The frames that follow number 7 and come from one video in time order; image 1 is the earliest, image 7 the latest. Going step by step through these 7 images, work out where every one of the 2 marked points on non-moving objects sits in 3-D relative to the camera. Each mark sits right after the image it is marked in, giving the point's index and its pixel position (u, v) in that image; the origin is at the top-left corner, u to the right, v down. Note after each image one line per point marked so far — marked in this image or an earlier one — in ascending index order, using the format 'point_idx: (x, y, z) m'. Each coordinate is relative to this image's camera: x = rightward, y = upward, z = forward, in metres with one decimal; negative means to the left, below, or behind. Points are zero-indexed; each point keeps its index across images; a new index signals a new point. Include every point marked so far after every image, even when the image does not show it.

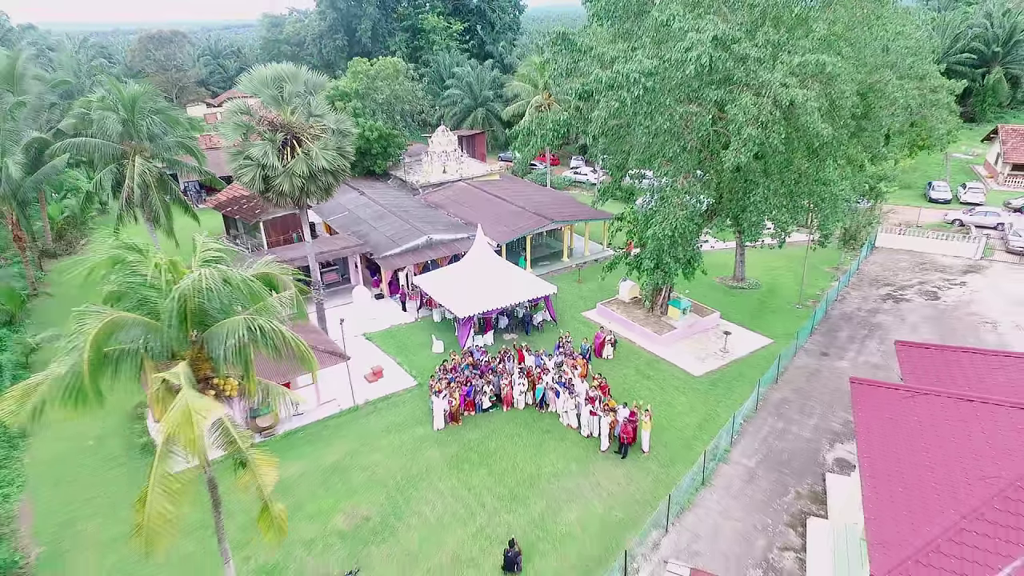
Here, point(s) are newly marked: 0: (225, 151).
0: (-8.1, +3.9, +17.5) m
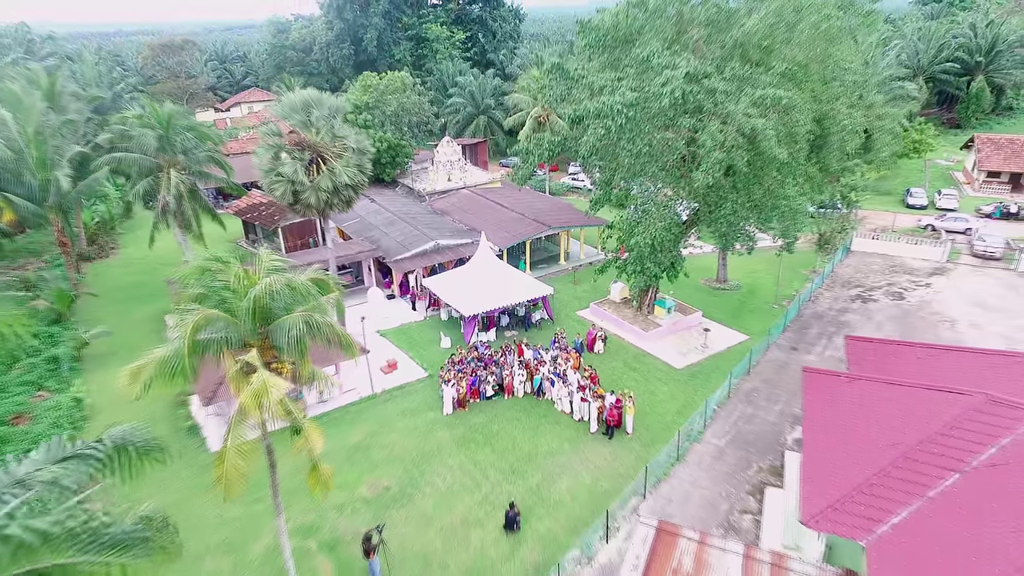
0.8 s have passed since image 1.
0: (-8.1, +3.9, +19.6) m
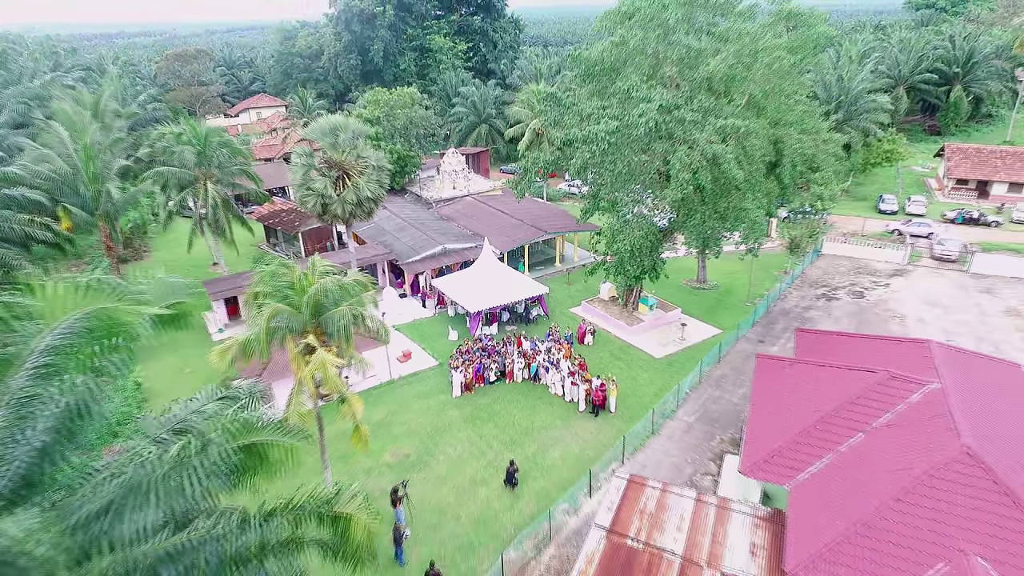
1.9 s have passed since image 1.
0: (-8.1, +3.9, +22.5) m
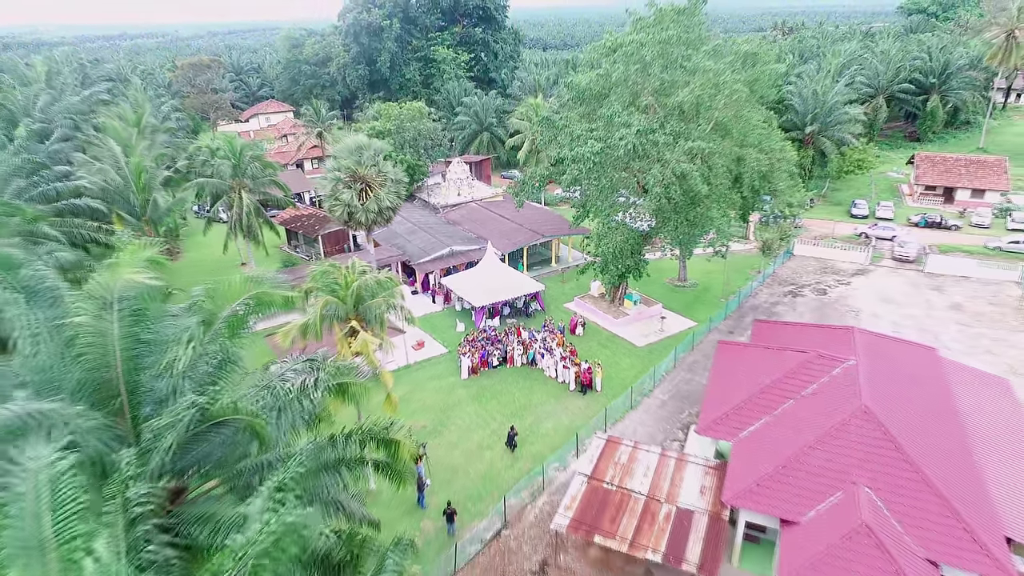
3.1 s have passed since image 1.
0: (-8.1, +4.0, +25.9) m
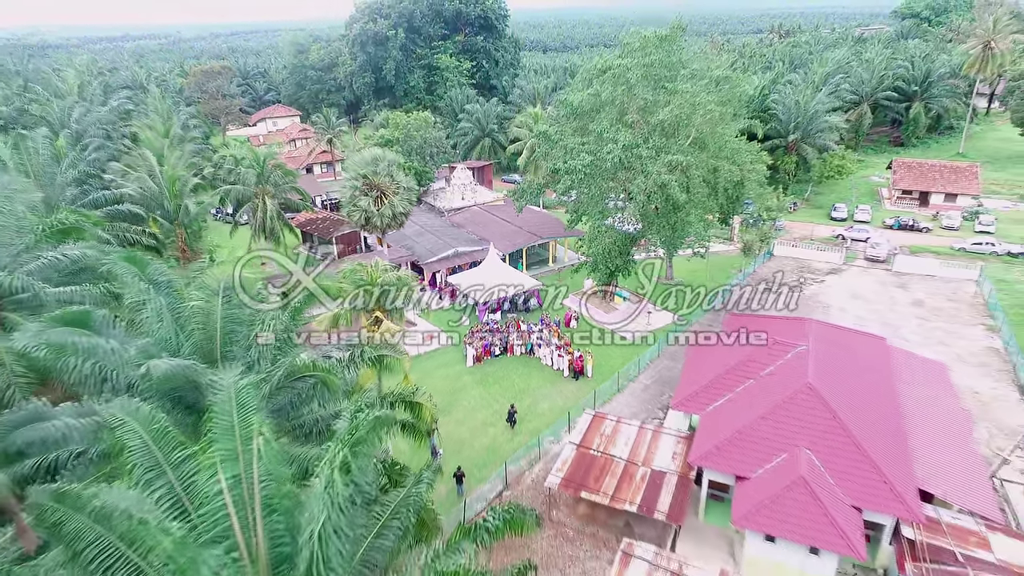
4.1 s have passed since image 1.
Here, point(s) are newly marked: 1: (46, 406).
0: (-8.1, +4.1, +28.7) m
1: (-7.8, -2.0, +10.3) m
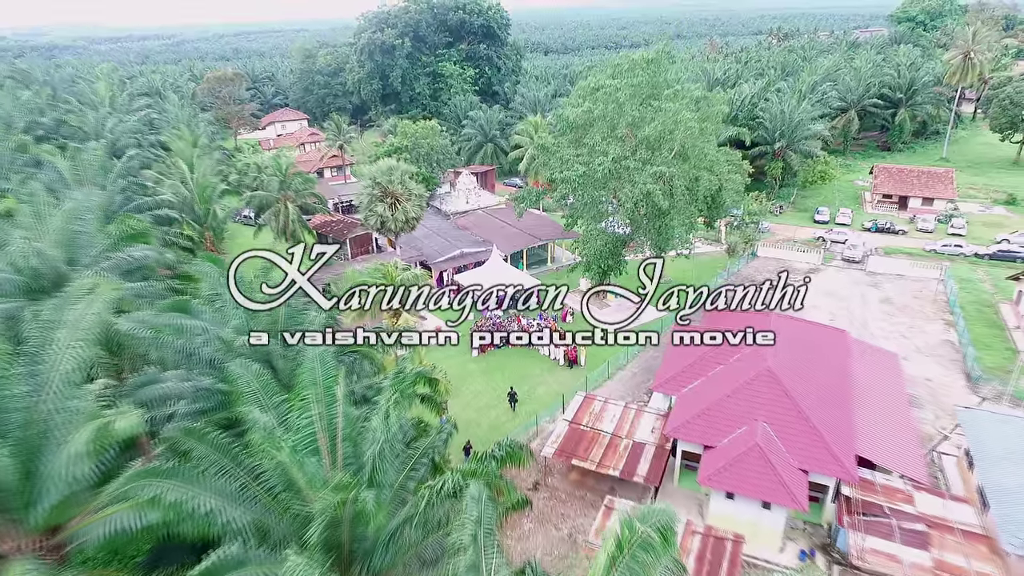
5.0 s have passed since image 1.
0: (-8.0, +4.3, +31.7) m
1: (-7.8, -1.9, +13.2) m
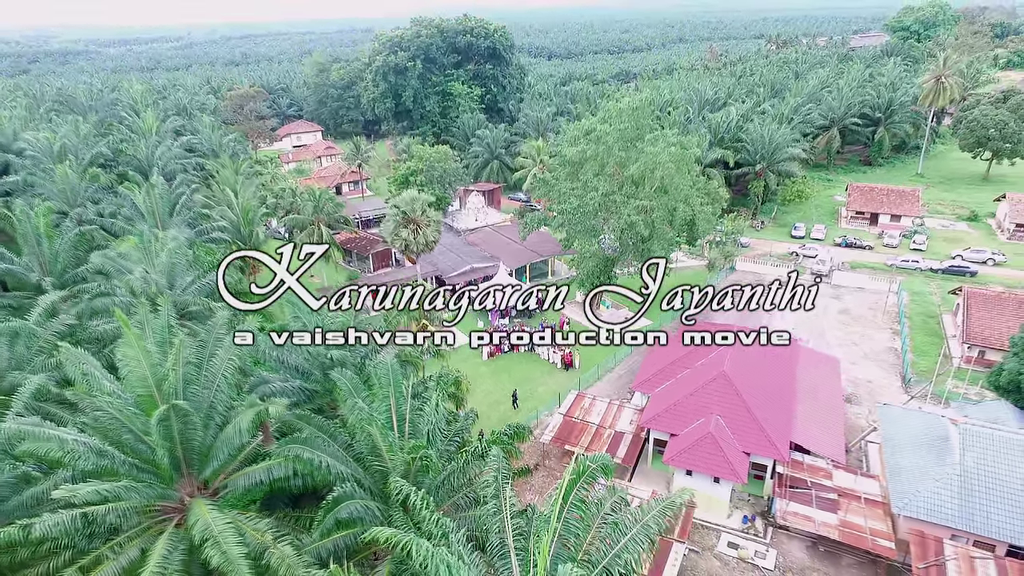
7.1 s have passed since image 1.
0: (-7.7, +3.5, +36.8) m
1: (-7.6, -2.7, +18.4) m
